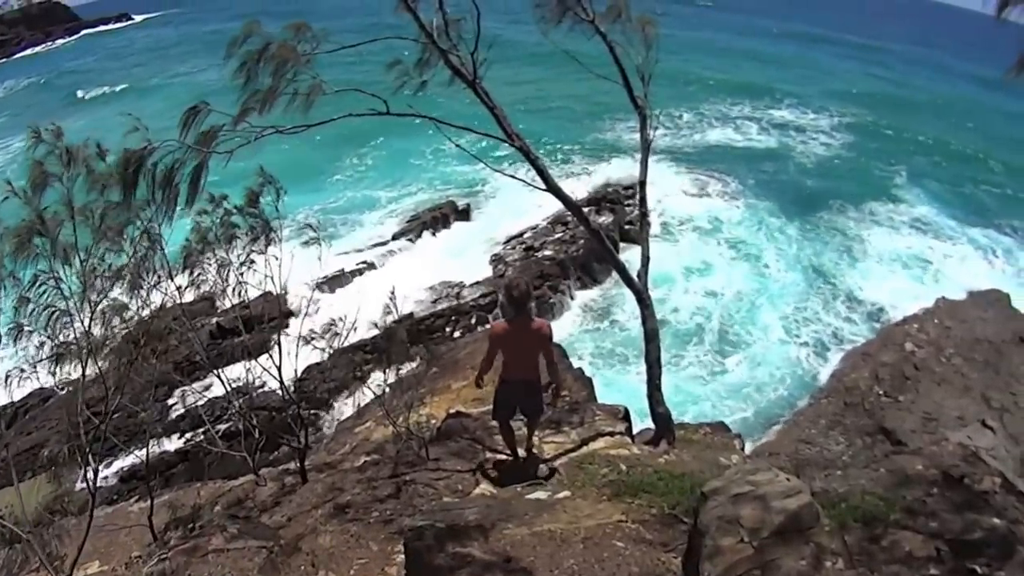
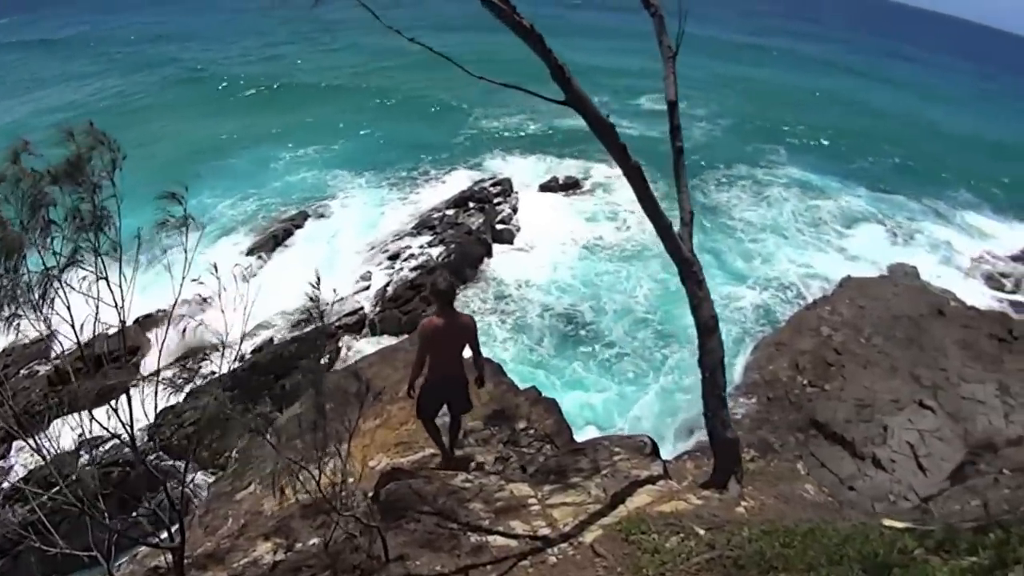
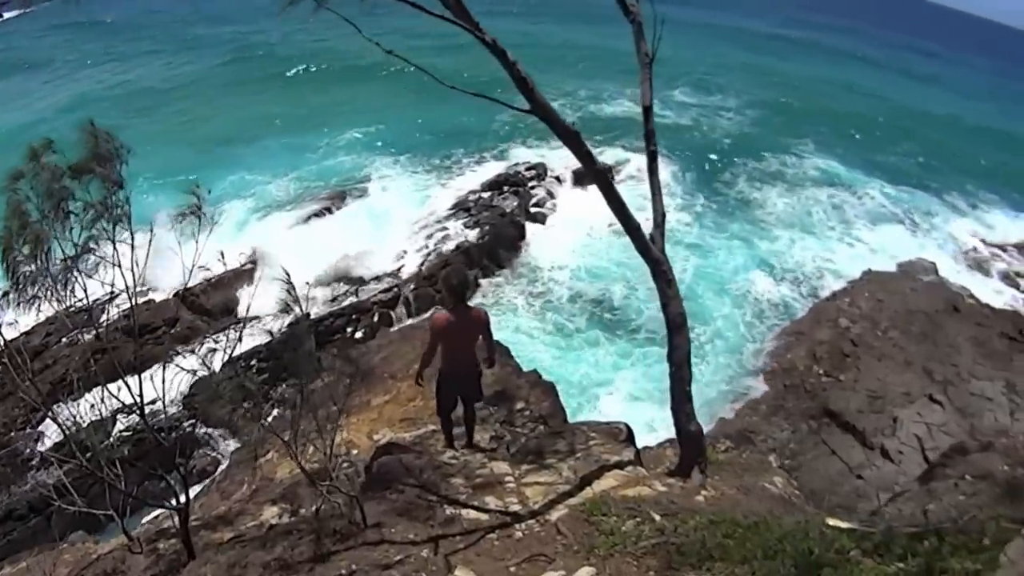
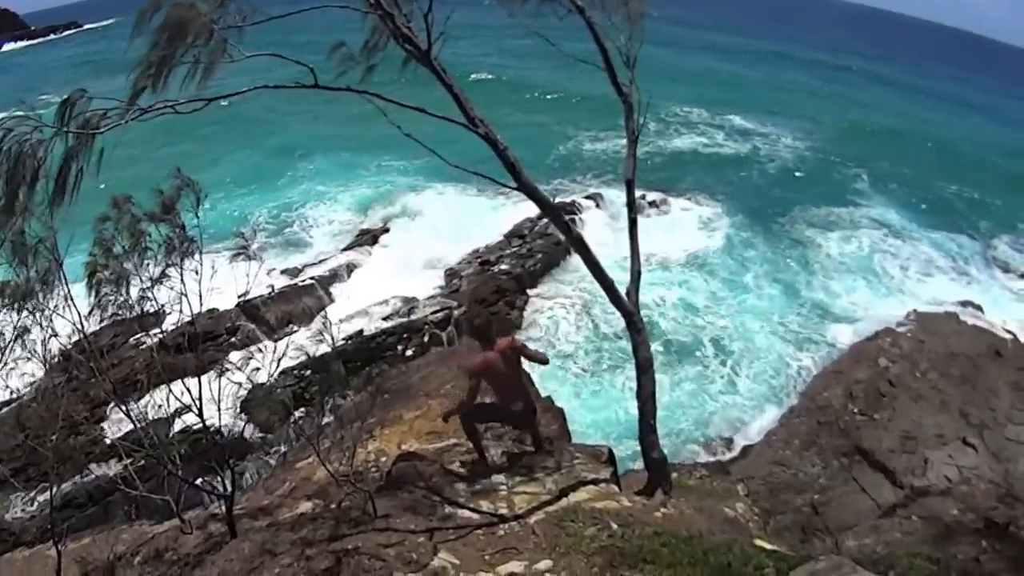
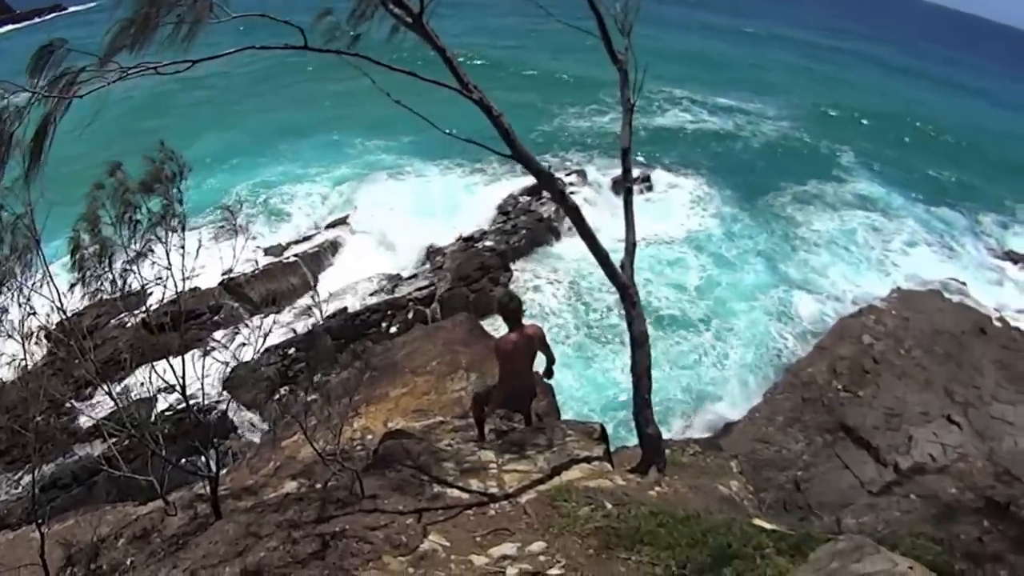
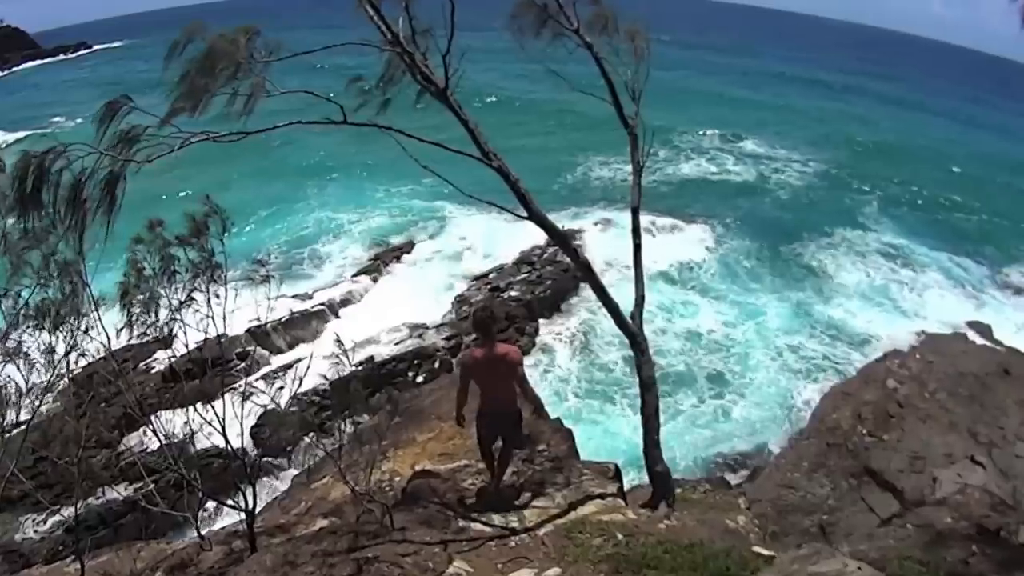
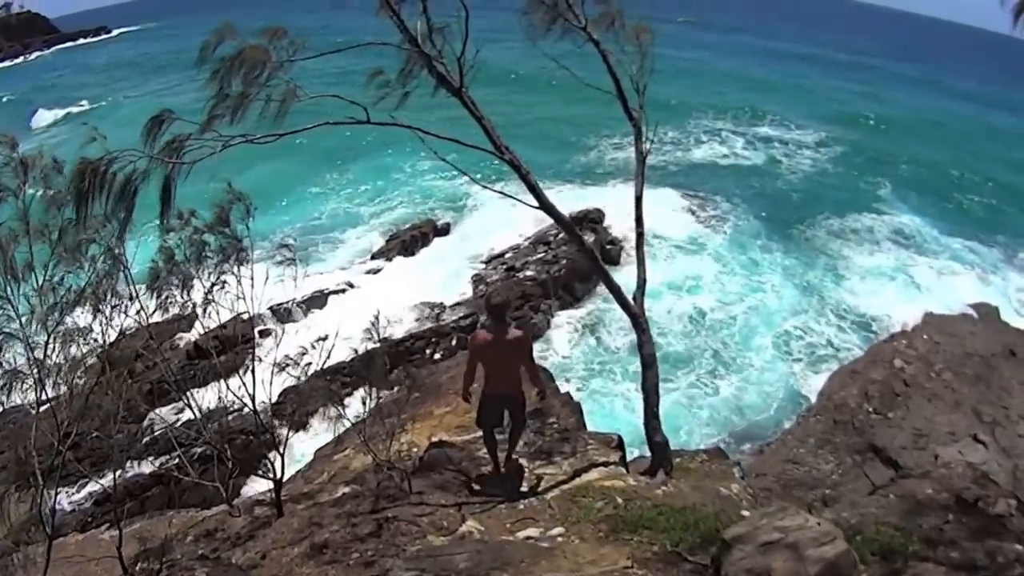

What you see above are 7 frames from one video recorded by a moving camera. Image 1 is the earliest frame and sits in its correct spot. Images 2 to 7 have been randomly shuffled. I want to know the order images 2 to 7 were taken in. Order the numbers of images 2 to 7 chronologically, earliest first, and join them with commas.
7, 6, 4, 5, 3, 2
